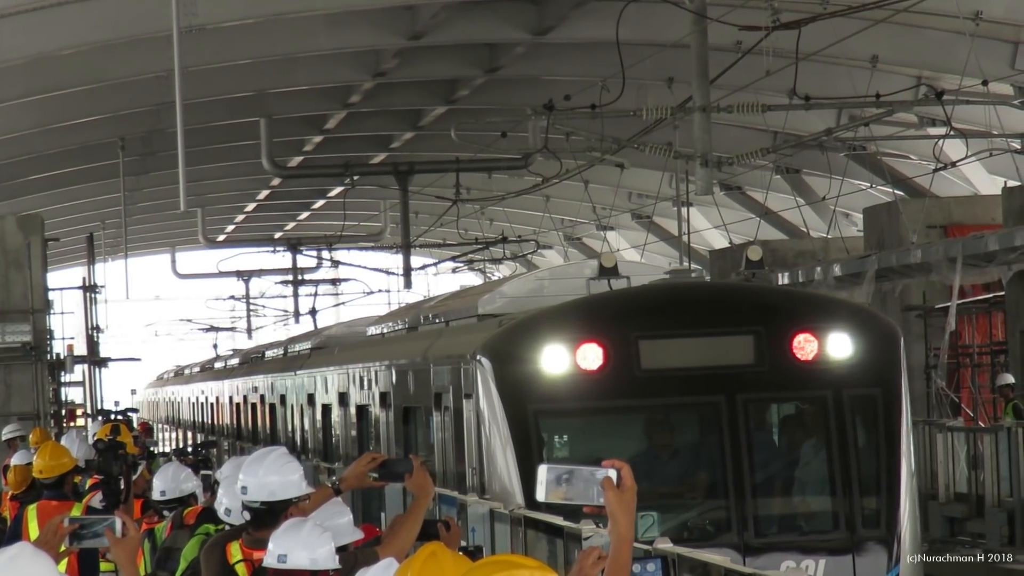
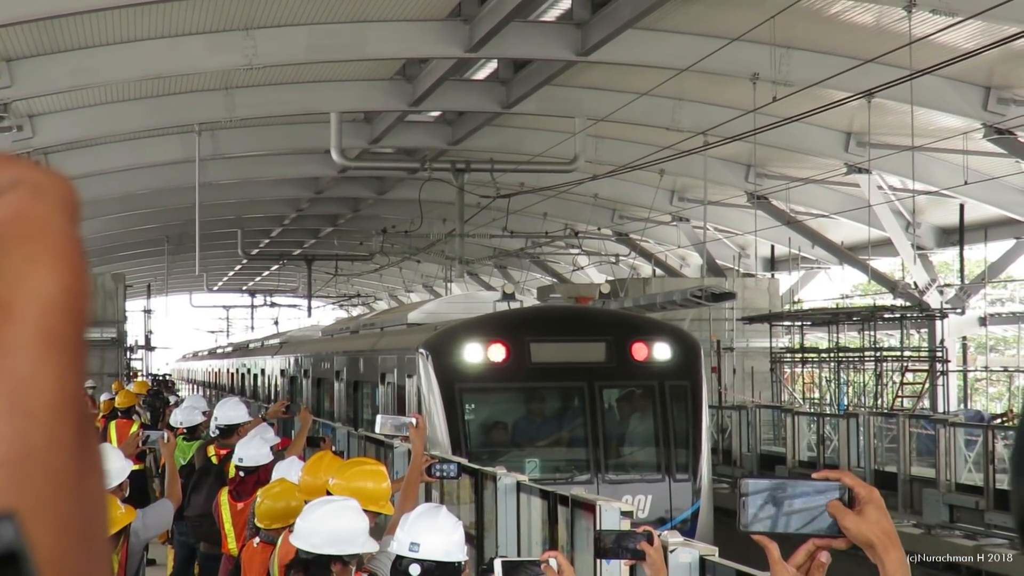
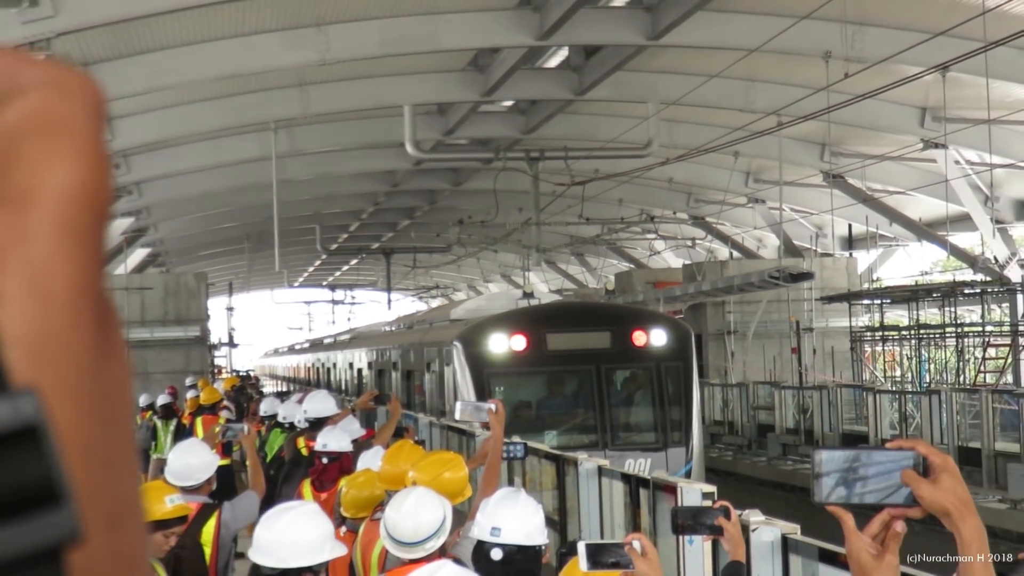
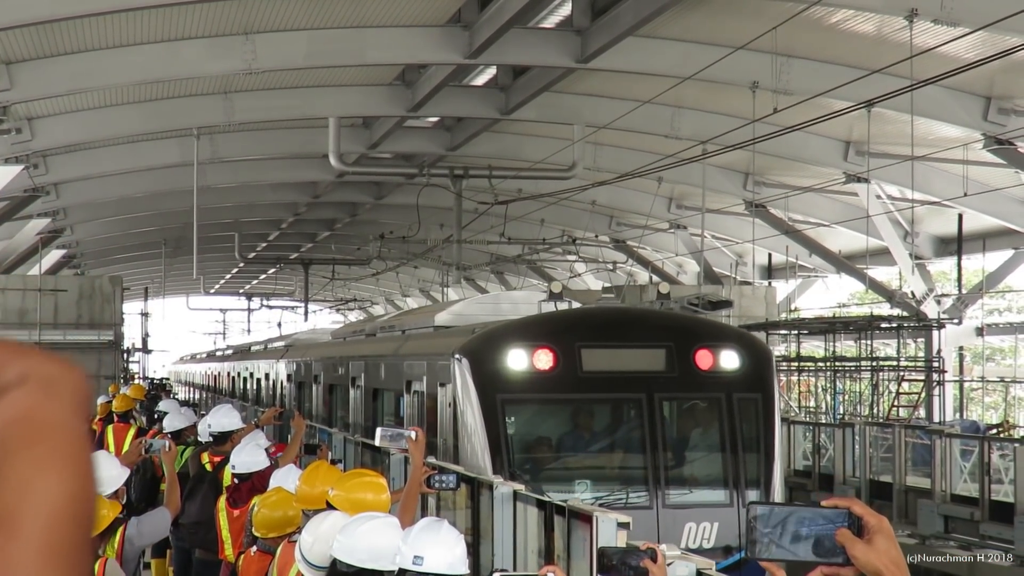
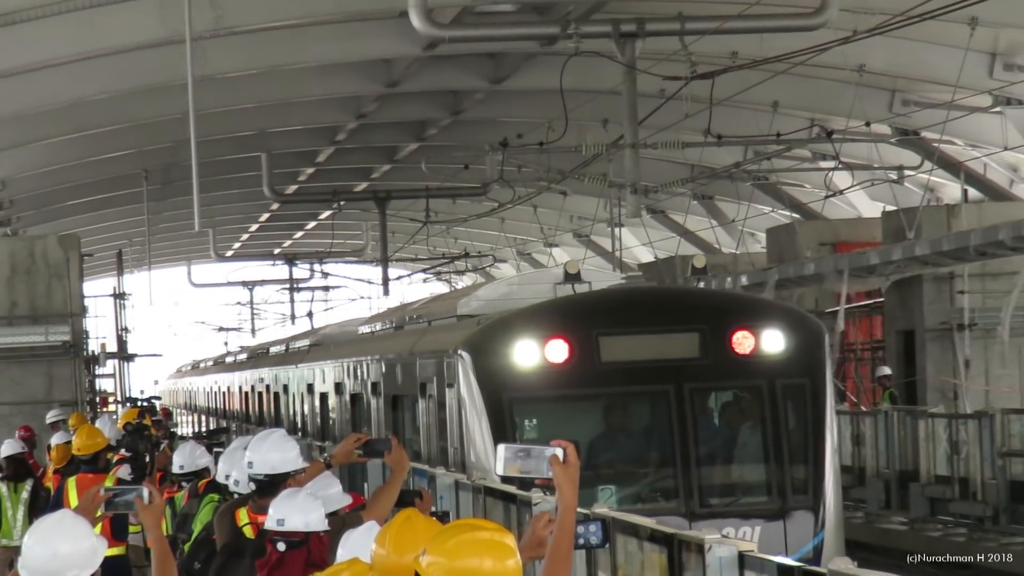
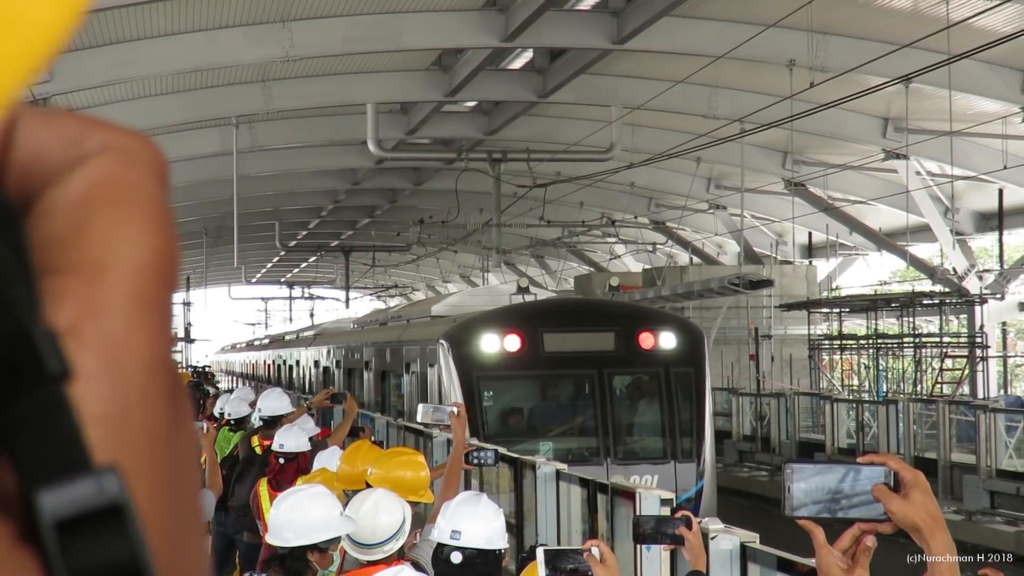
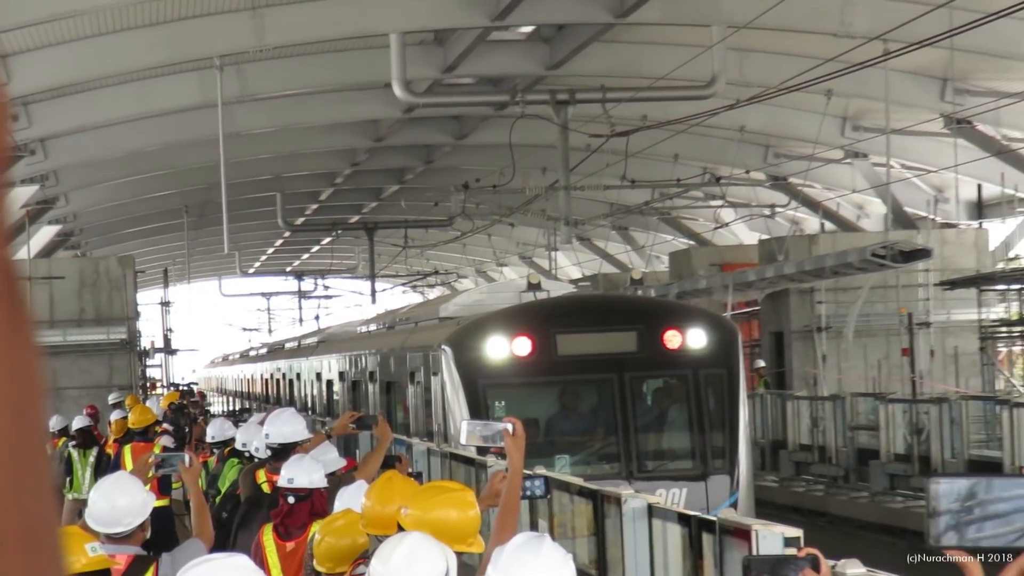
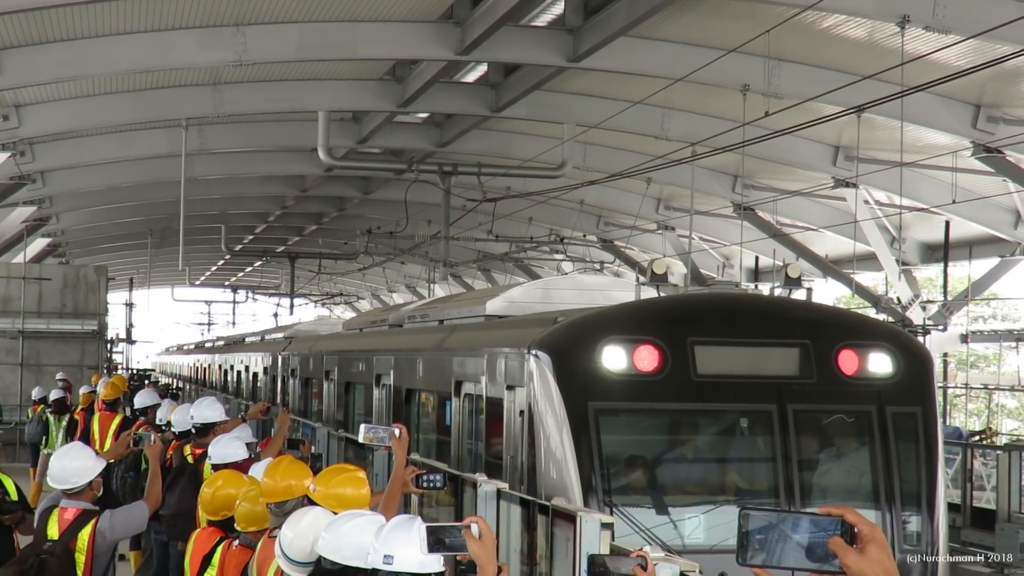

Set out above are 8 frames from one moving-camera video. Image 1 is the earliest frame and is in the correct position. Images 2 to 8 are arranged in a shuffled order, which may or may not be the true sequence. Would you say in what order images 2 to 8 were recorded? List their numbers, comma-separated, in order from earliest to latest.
5, 7, 3, 6, 2, 4, 8
